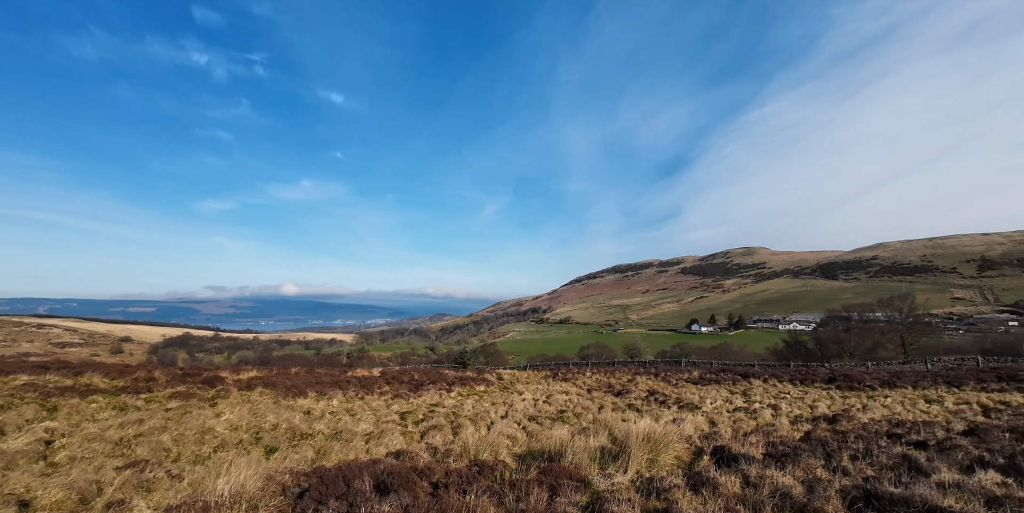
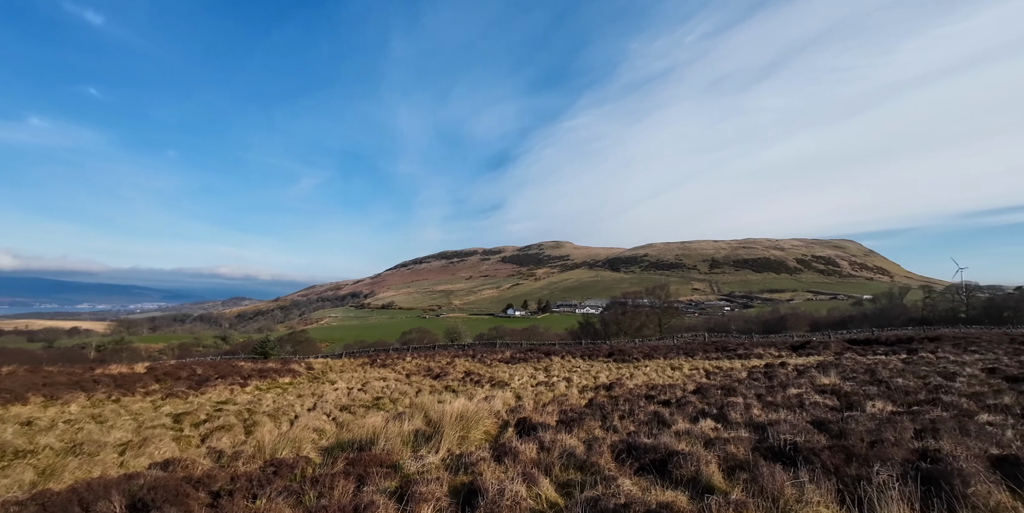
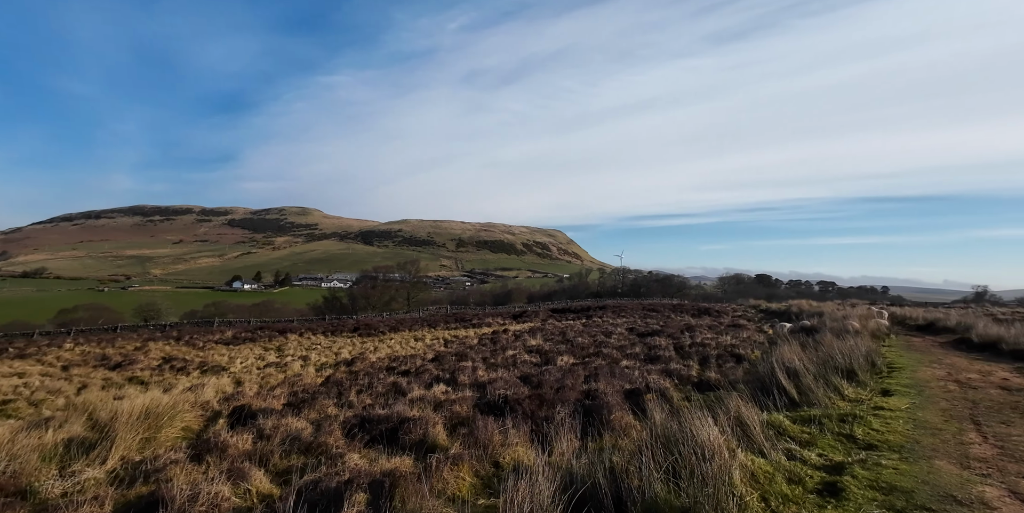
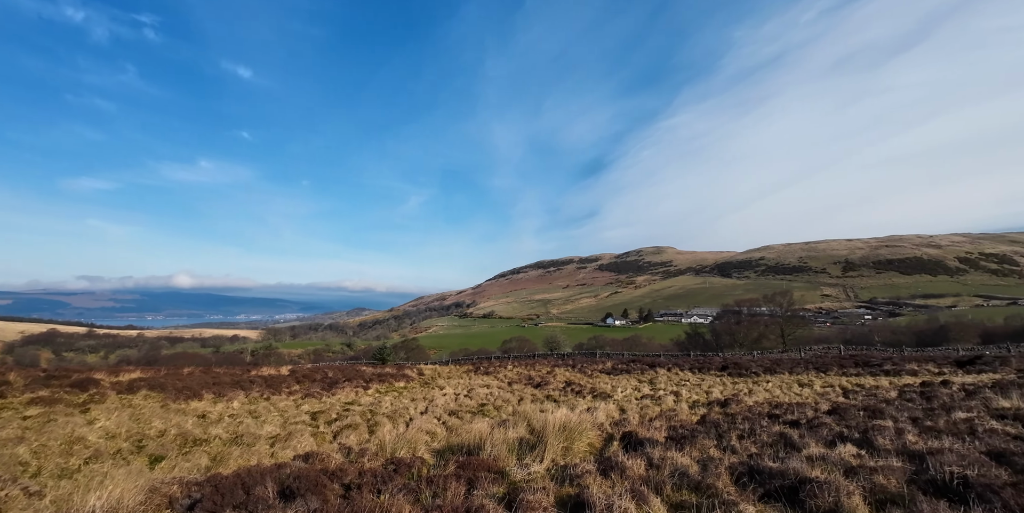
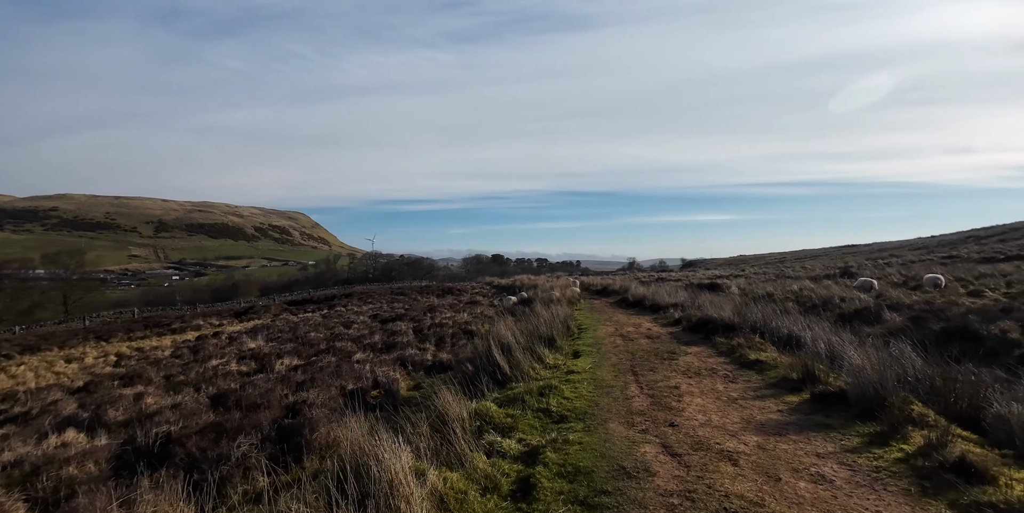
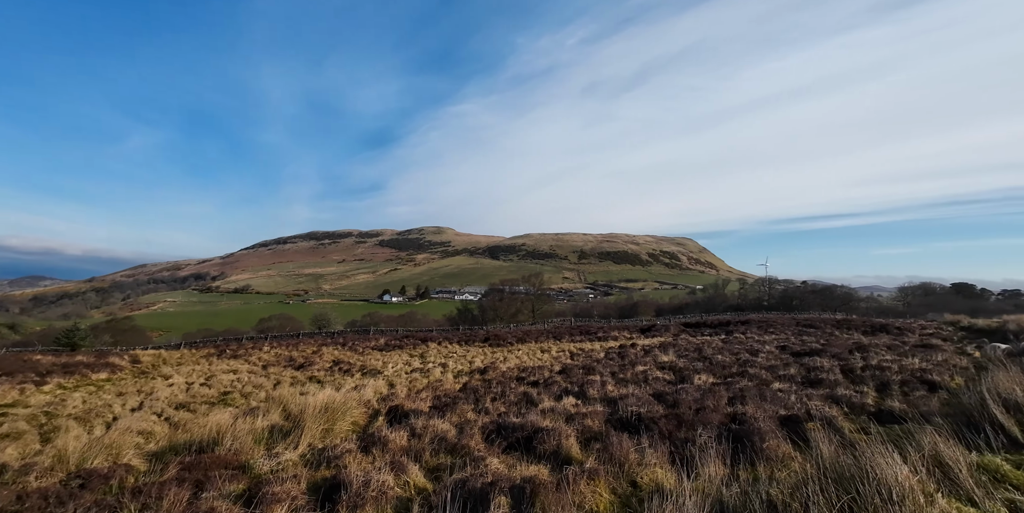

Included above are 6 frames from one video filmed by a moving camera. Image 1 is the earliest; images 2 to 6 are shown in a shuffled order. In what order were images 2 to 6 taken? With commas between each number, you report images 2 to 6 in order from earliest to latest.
4, 2, 6, 3, 5
